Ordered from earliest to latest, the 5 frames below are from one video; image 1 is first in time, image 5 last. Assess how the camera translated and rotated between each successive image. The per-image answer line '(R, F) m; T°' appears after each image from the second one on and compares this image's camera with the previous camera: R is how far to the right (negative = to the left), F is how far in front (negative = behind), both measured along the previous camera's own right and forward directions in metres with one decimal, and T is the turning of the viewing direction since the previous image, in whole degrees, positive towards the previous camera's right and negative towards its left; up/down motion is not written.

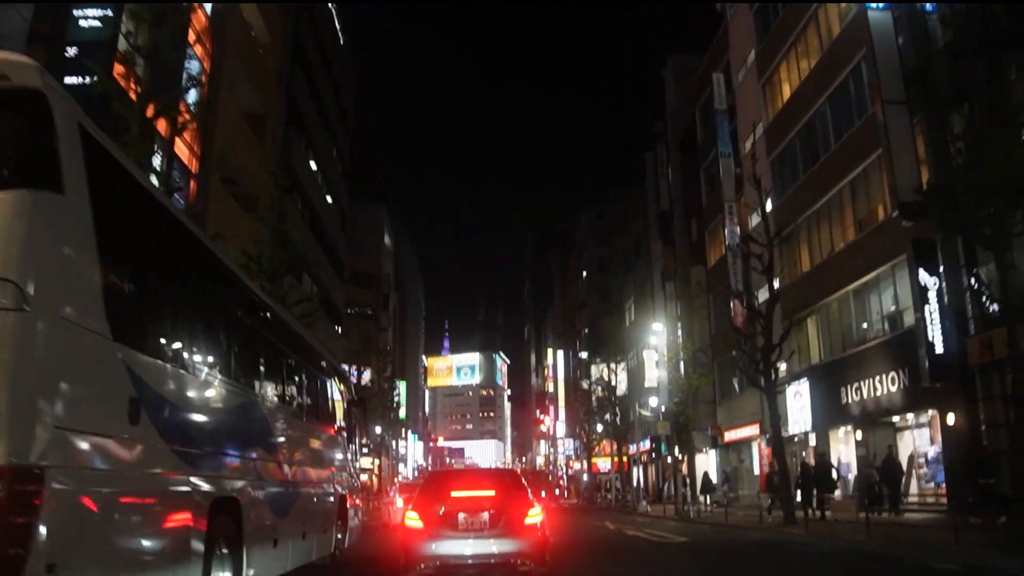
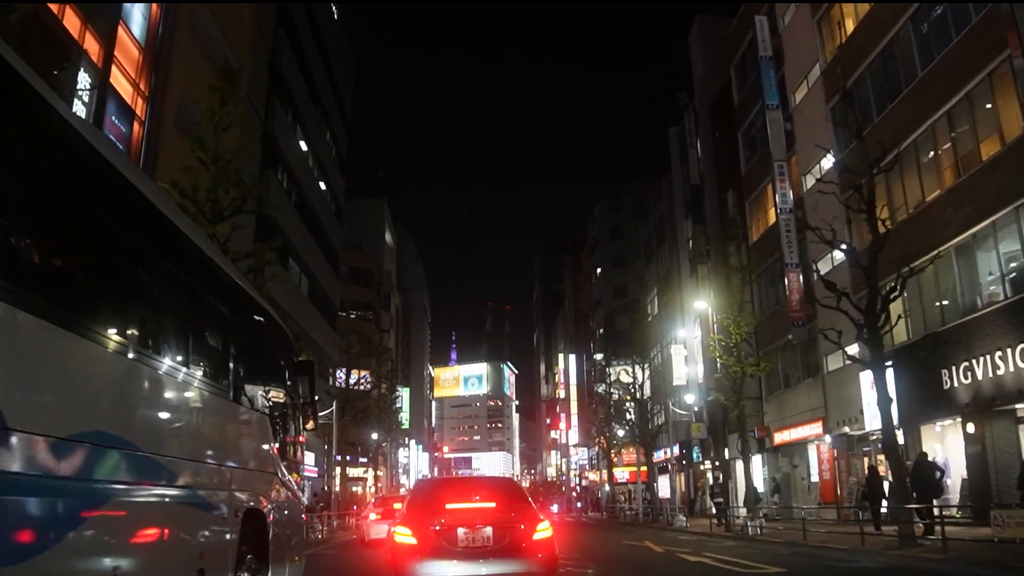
(-0.2, +5.2) m; 0°
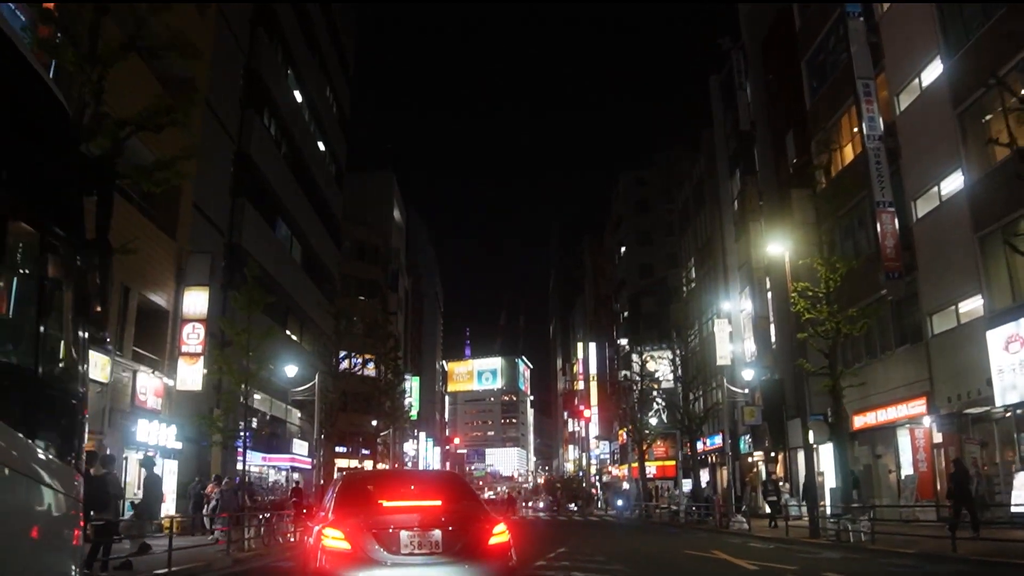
(-0.3, +5.5) m; -1°
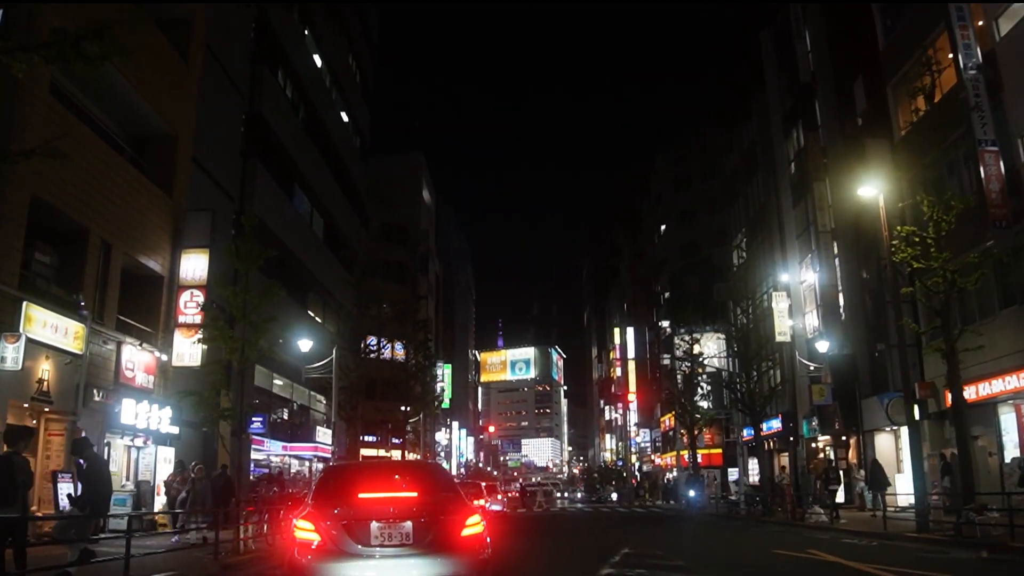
(-0.3, +2.9) m; -2°
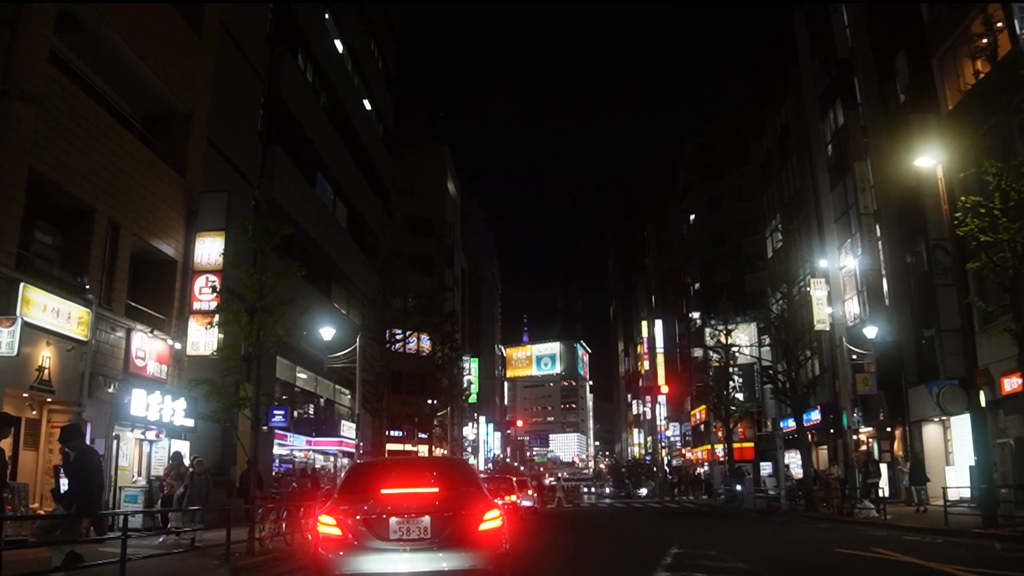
(-0.1, +1.0) m; -2°
